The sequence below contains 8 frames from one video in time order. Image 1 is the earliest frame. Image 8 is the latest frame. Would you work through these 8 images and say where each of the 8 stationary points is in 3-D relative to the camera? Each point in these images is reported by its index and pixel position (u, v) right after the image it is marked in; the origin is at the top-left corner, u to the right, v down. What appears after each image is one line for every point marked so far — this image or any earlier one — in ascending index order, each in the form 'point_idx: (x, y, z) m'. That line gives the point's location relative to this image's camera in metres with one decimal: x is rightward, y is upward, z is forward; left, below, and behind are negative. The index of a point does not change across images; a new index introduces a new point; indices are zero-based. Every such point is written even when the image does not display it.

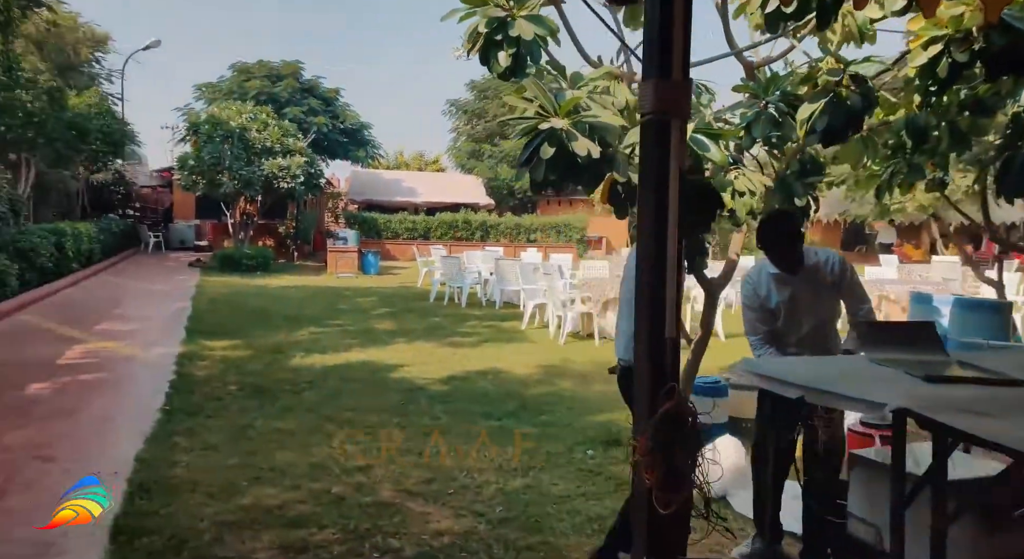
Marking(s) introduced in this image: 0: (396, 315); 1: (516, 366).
0: (-1.6, -0.5, +11.1) m
1: (+0.1, -0.8, +7.5) m
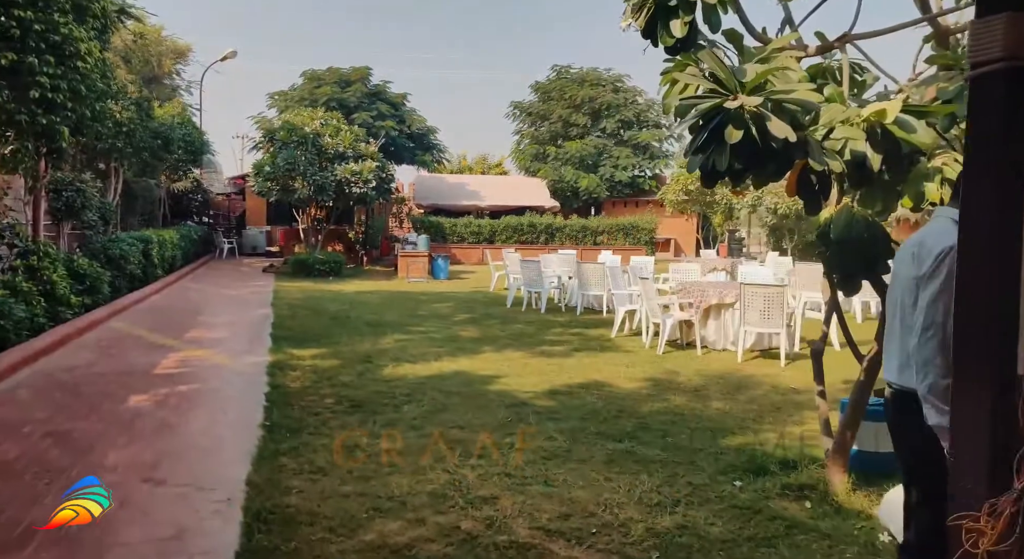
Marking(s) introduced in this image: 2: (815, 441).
0: (-0.5, -0.6, +10.7) m
1: (+1.0, -0.9, +6.9) m
2: (+1.9, -1.0, +5.1) m
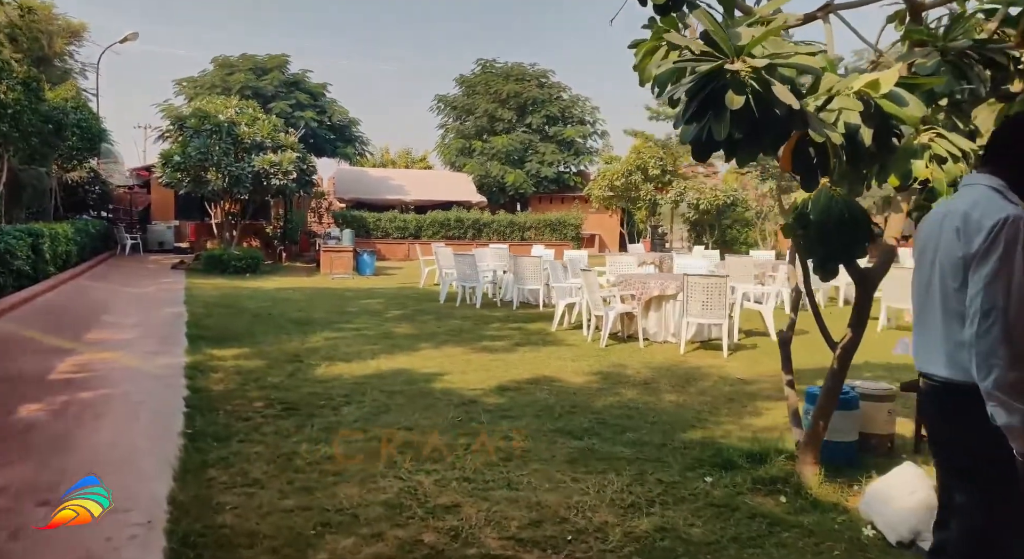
0: (-1.3, -0.5, +10.3) m
1: (+0.5, -0.8, +6.7) m
2: (+1.6, -1.0, +4.9) m
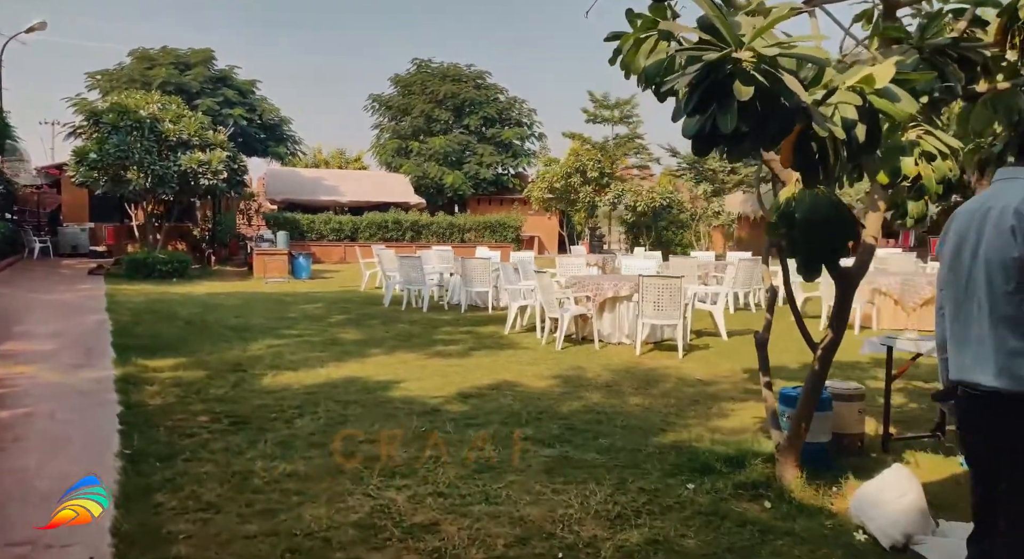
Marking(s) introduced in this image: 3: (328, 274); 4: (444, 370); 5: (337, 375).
0: (-2.0, -0.5, +10.0) m
1: (+0.1, -0.8, +6.5) m
2: (+1.4, -1.0, +4.9) m
3: (-4.4, +0.1, +19.2) m
4: (-0.6, -0.8, +6.8) m
5: (-1.5, -0.8, +6.6) m
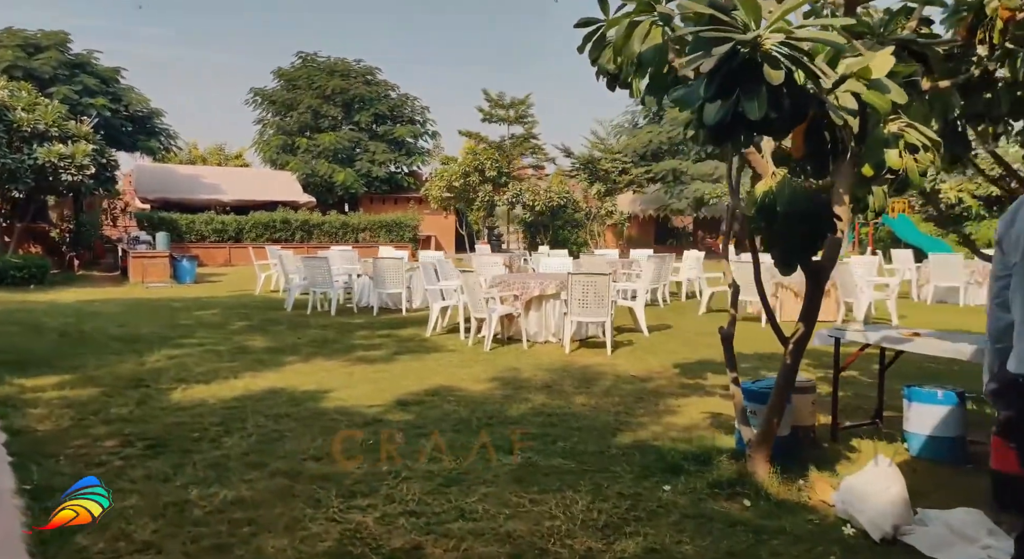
0: (-3.0, -0.6, +9.4) m
1: (-0.4, -0.8, +6.3) m
2: (+1.2, -0.9, +4.8) m
3: (-6.8, 0.0, +18.1) m
4: (-1.1, -0.8, +6.4) m
5: (-2.0, -0.8, +6.1) m
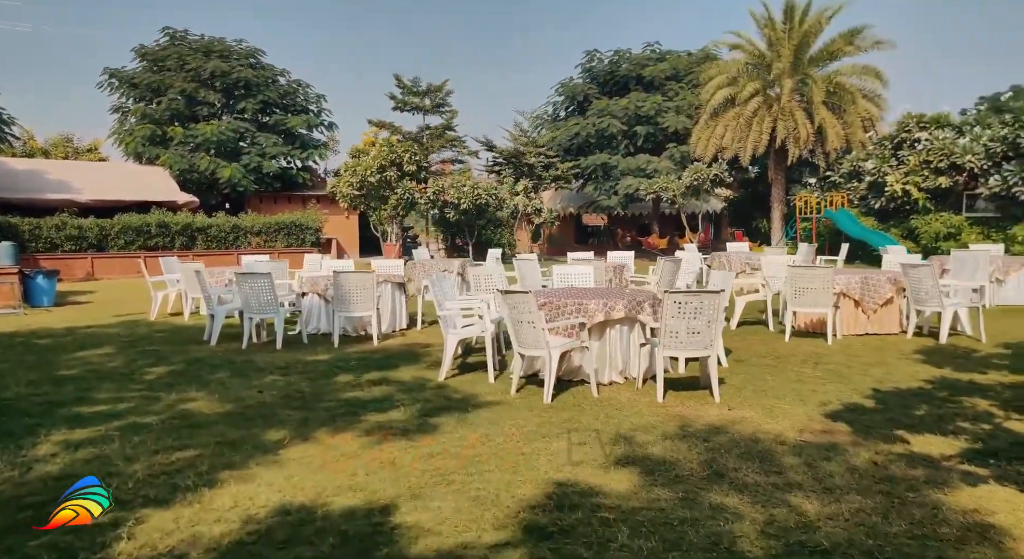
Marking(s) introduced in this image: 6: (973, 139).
0: (-2.7, -0.8, +6.7) m
1: (+0.4, -1.0, +4.1) m
2: (+2.1, -1.1, +2.9) m
3: (-7.9, -0.3, +14.7) m
4: (-0.4, -1.0, +4.1) m
5: (-1.2, -1.0, +3.7) m
6: (+10.6, +3.2, +18.8) m
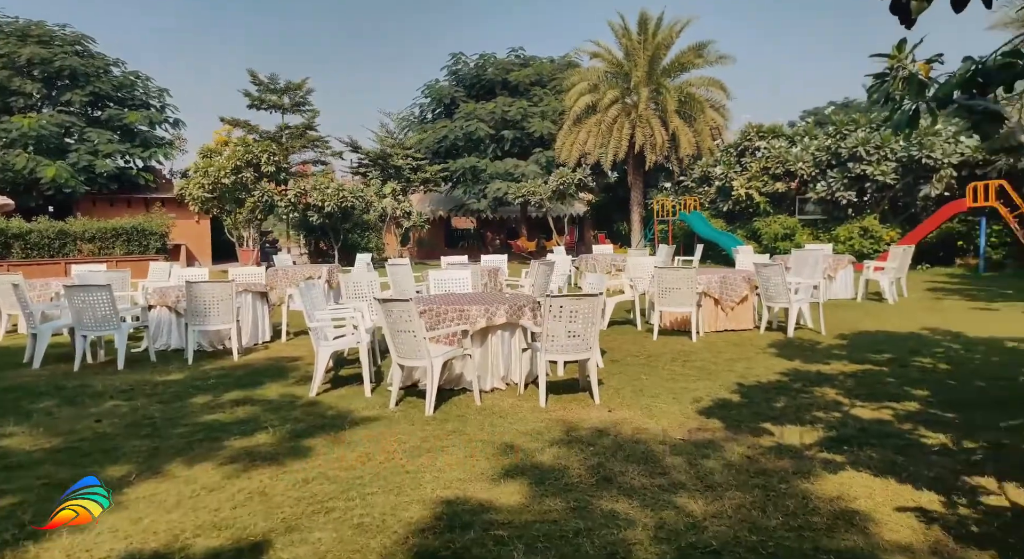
0: (-3.6, -1.0, +6.1) m
1: (-0.2, -1.0, +4.0) m
2: (+1.8, -1.1, +3.1) m
3: (-10.1, -0.6, +13.1) m
4: (-0.9, -1.1, +3.9) m
5: (-1.6, -1.1, +3.3) m
6: (+7.4, +3.3, +20.2) m
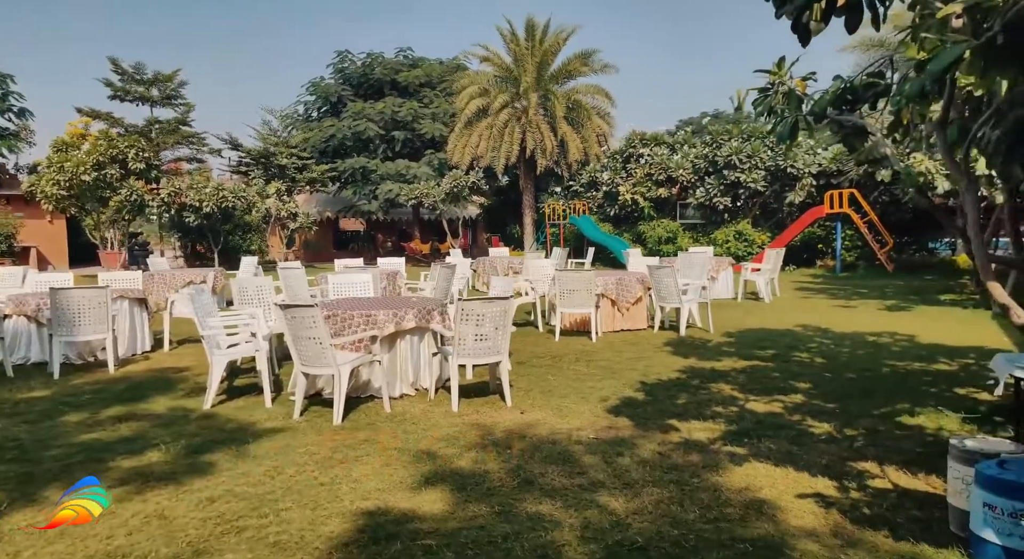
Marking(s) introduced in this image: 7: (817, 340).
0: (-4.3, -1.0, +5.5) m
1: (-0.5, -1.1, +4.0) m
2: (+1.5, -1.1, +3.4) m
3: (-11.7, -0.8, +11.6) m
4: (-1.3, -1.1, +3.7) m
5: (-1.9, -1.2, +3.1) m
6: (+4.6, +3.4, +21.1) m
7: (+3.6, -0.7, +9.2) m
